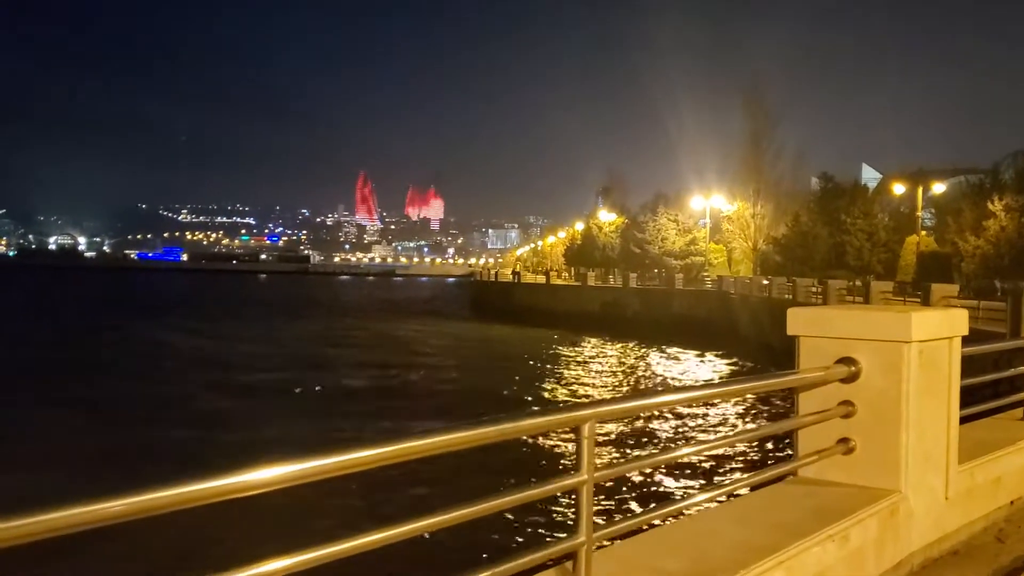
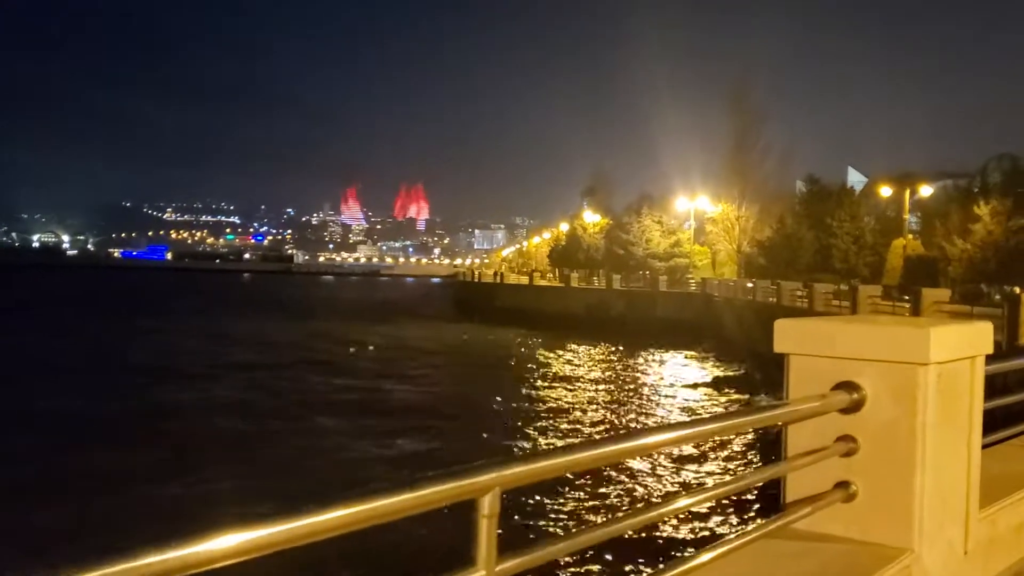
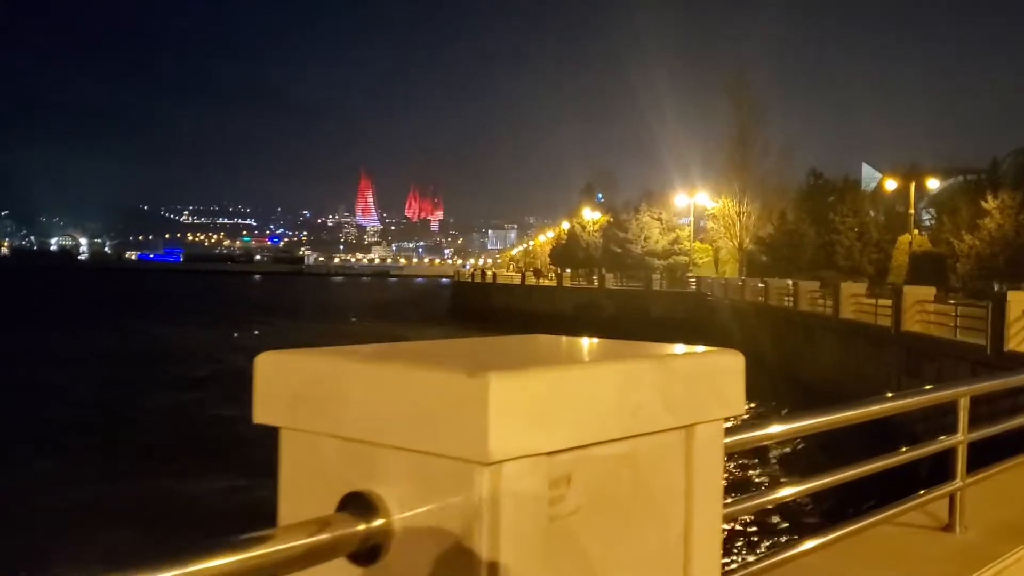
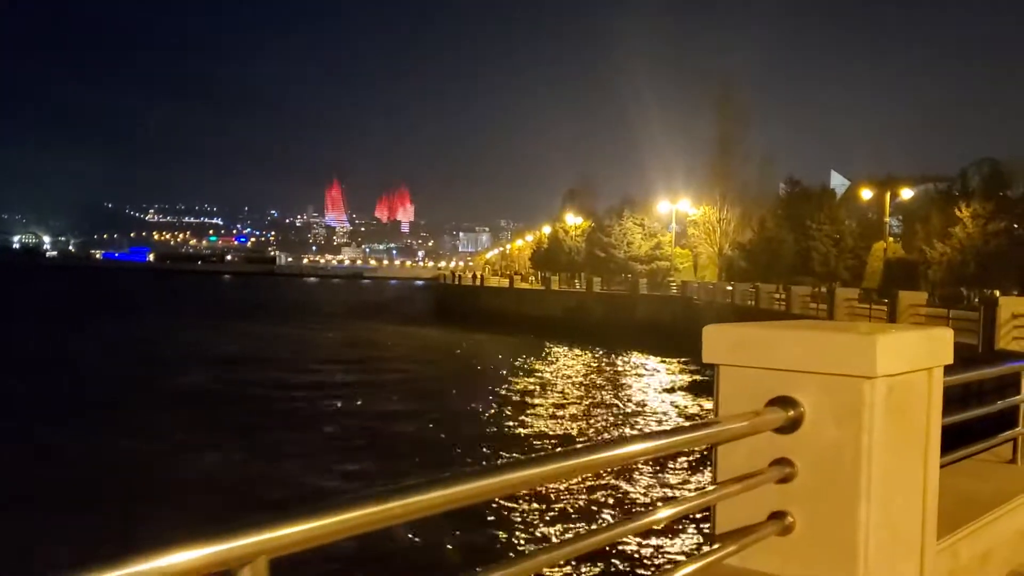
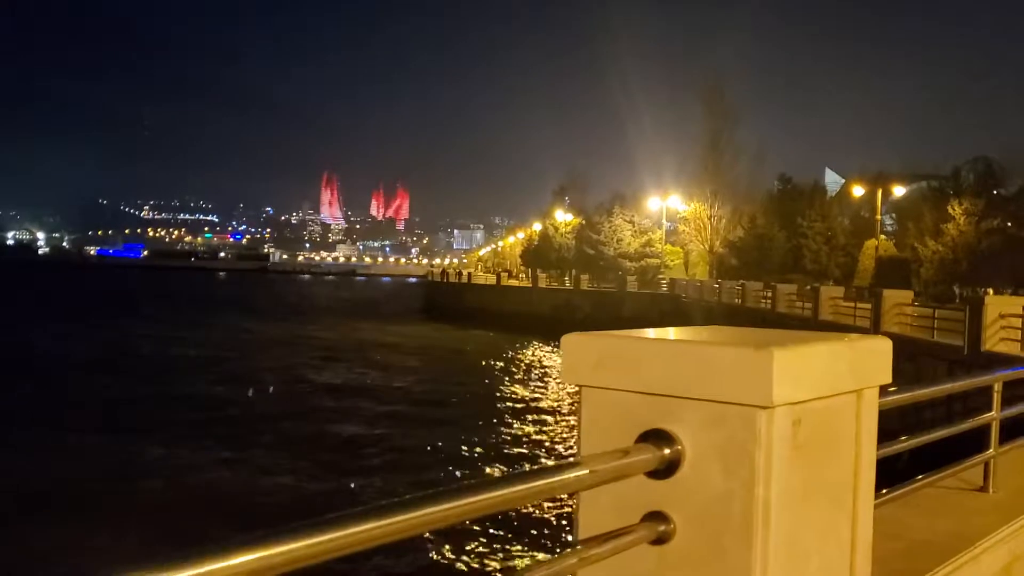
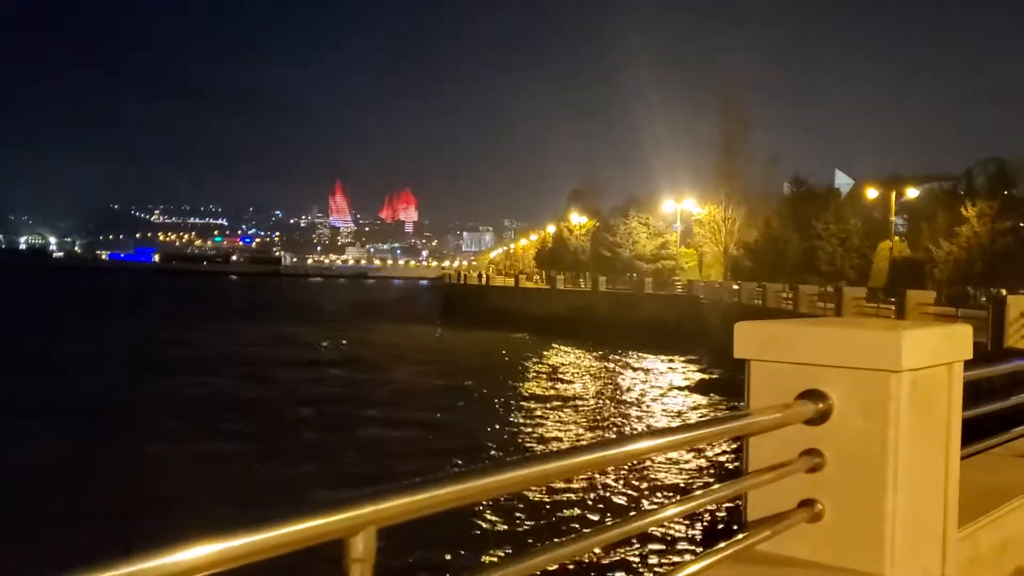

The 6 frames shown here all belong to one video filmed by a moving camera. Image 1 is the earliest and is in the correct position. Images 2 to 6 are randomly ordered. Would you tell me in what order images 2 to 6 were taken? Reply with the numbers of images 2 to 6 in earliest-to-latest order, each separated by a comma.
2, 6, 4, 5, 3
